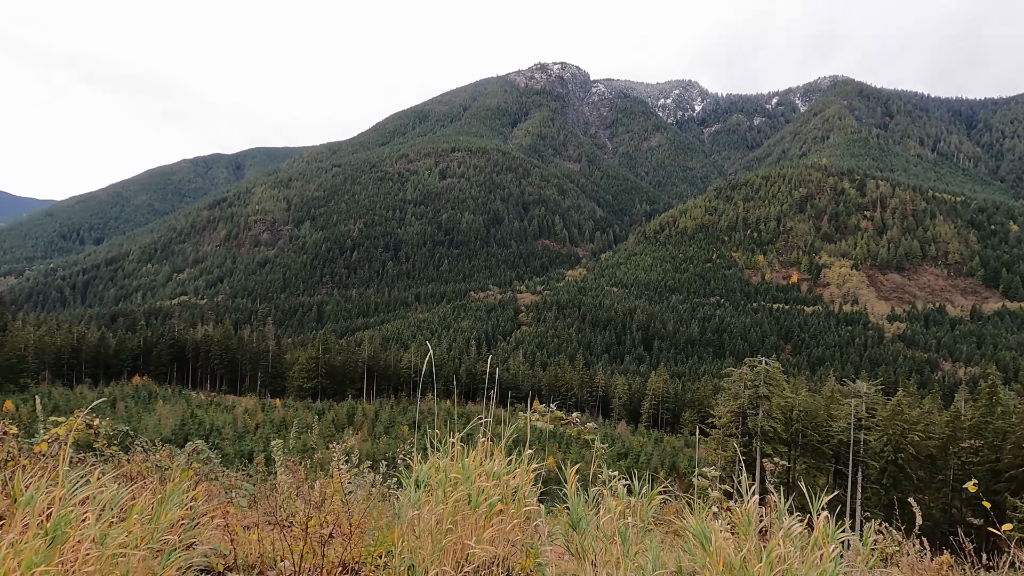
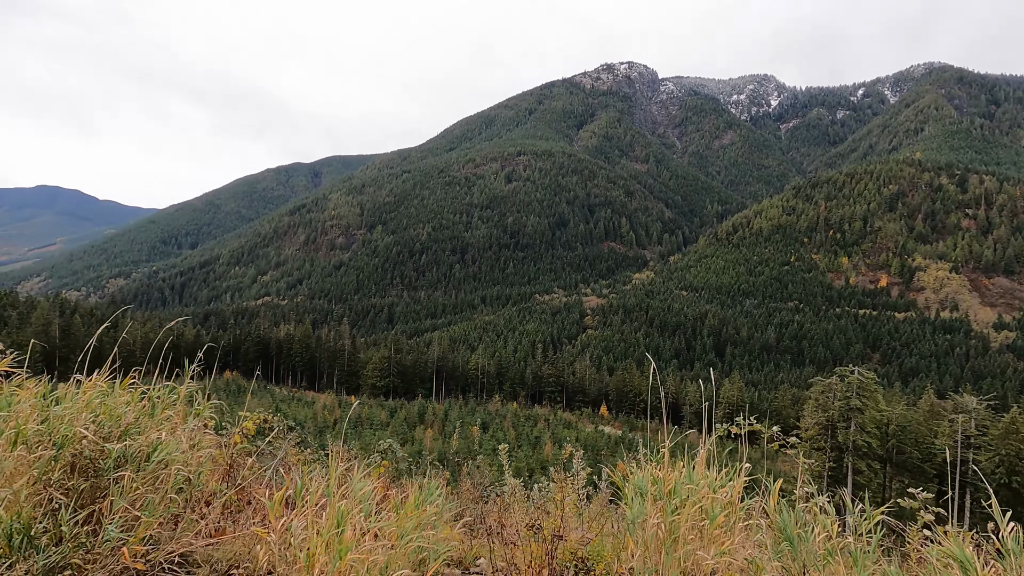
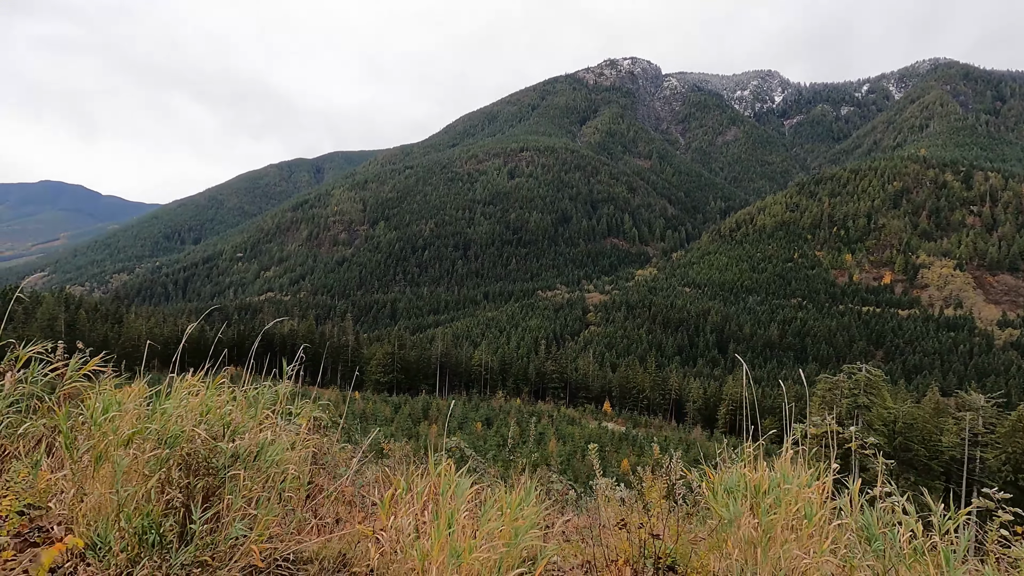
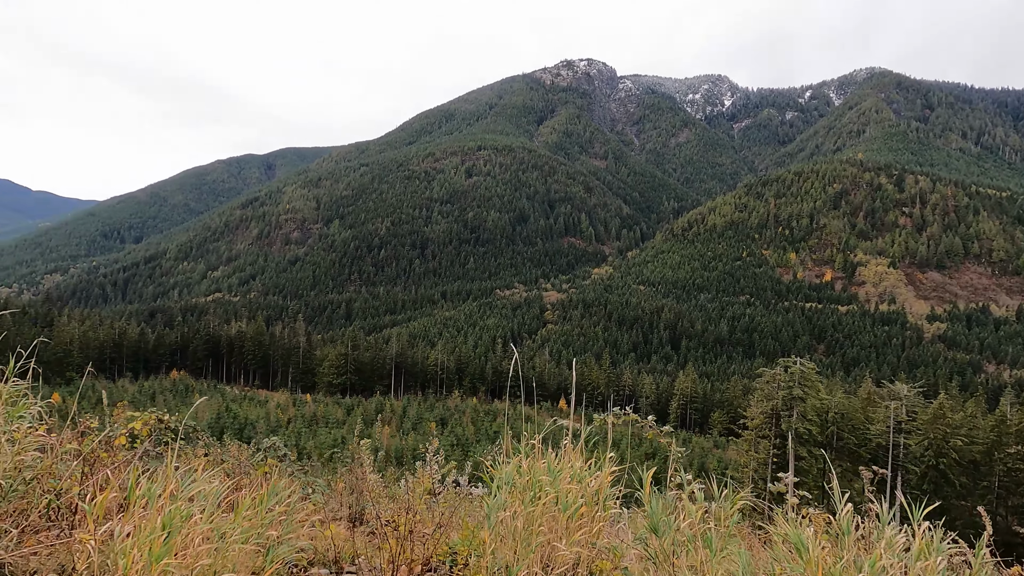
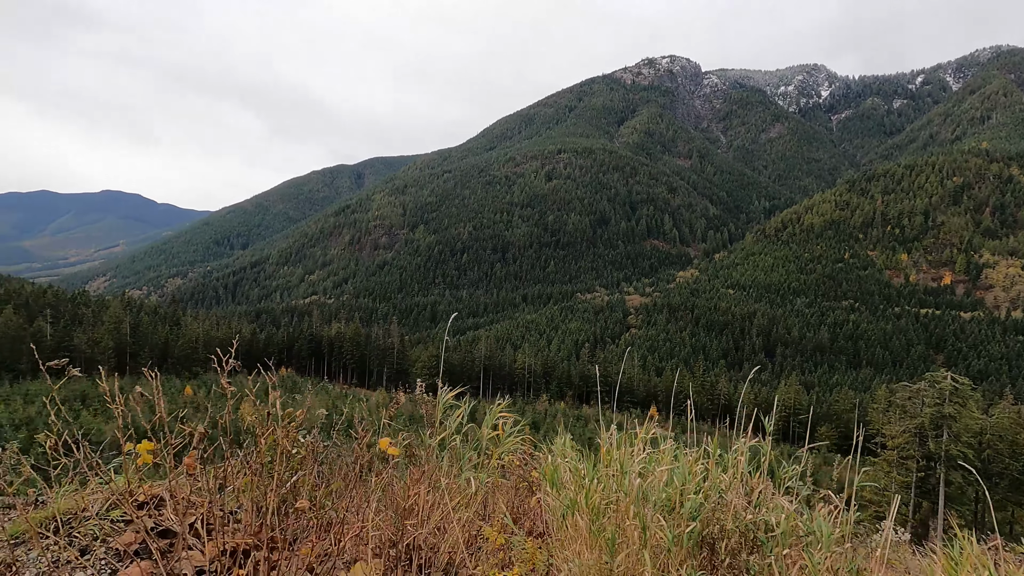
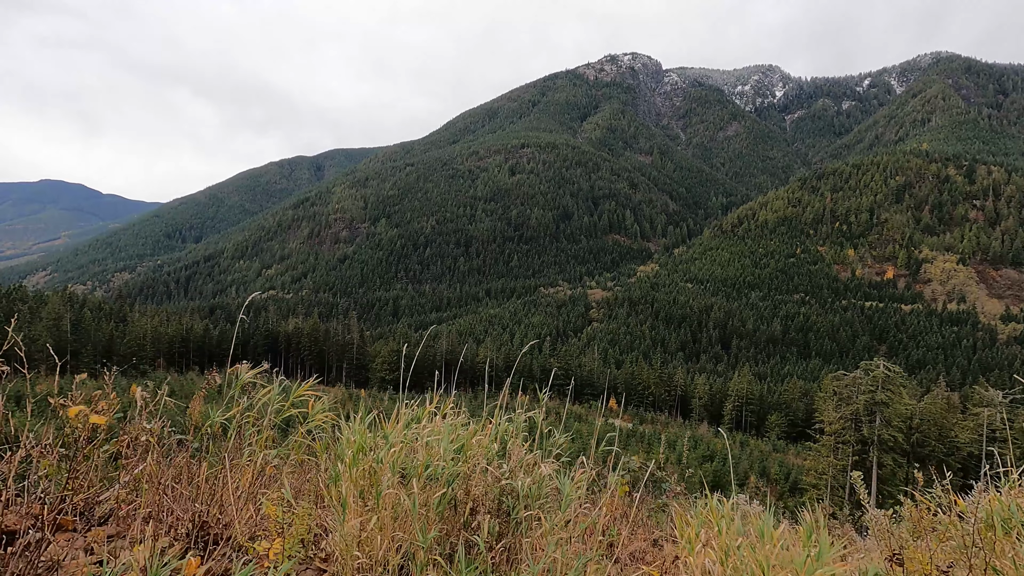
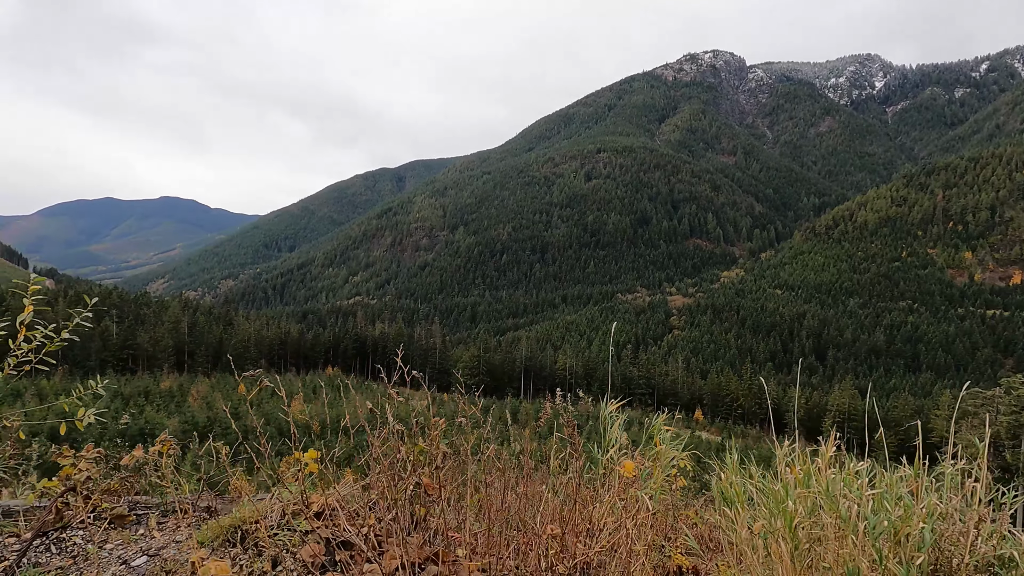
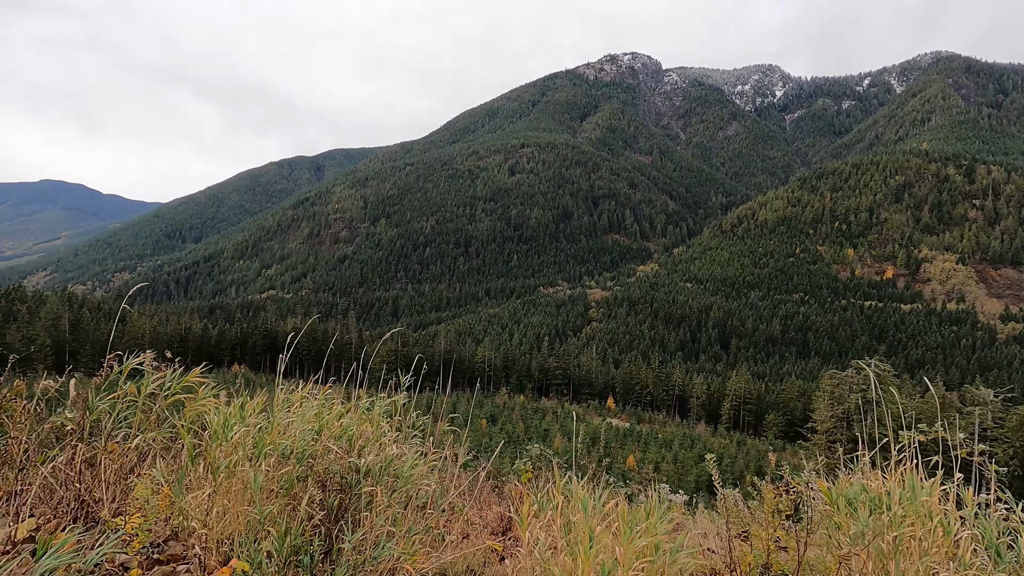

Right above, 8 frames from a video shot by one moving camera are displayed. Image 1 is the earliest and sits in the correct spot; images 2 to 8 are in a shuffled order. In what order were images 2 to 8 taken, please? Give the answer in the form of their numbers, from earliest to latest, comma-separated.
4, 2, 3, 8, 6, 5, 7
